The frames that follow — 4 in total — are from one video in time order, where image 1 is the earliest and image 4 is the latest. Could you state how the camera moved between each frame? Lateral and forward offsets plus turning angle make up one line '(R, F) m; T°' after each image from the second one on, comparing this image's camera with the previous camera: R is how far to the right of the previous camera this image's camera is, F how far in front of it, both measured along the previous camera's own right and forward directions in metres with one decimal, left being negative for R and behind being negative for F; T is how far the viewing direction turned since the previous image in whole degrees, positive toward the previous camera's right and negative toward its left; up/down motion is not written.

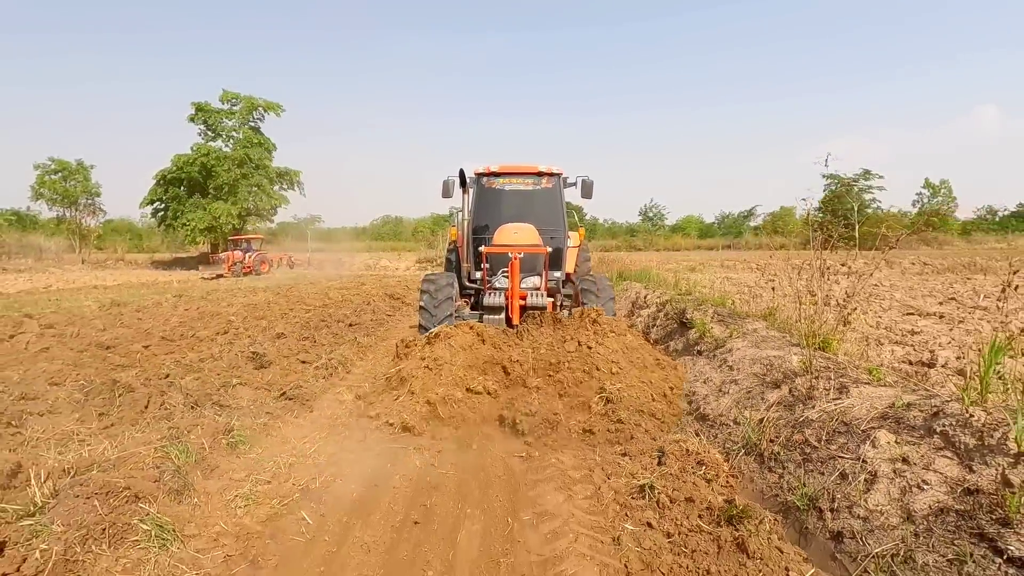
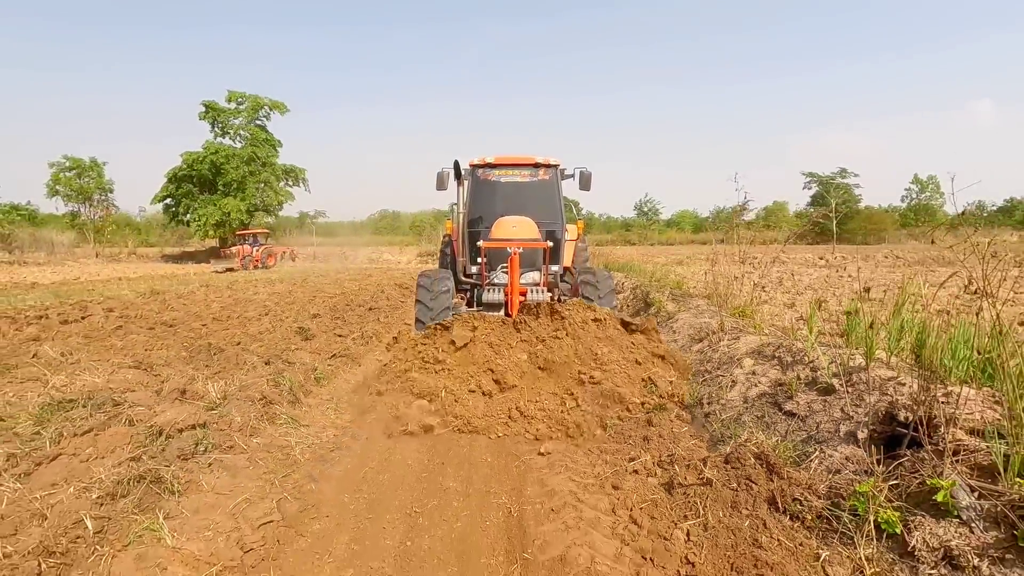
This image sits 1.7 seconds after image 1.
(0.0, -1.5) m; 0°
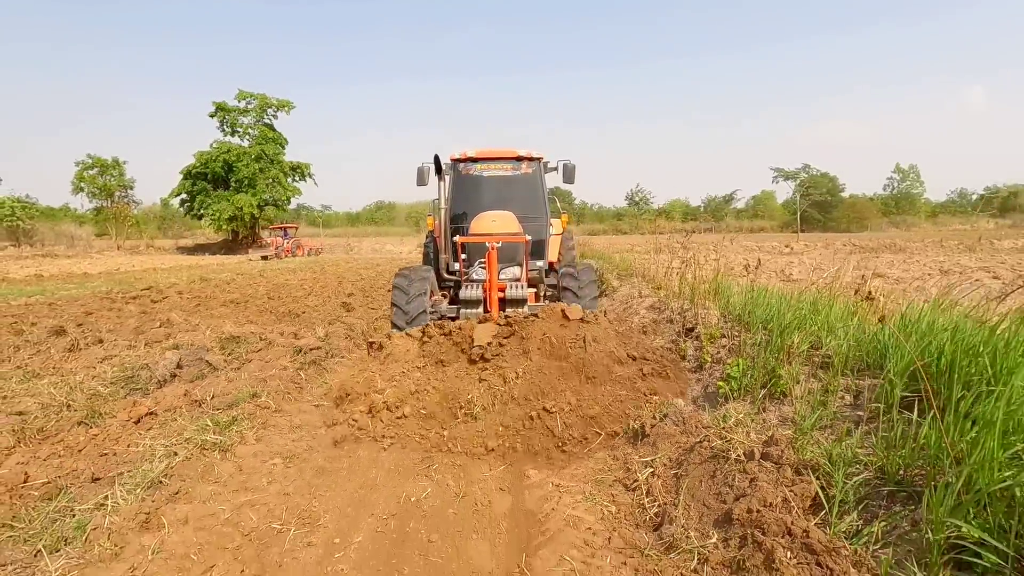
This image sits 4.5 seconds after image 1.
(+0.1, -2.7) m; +1°
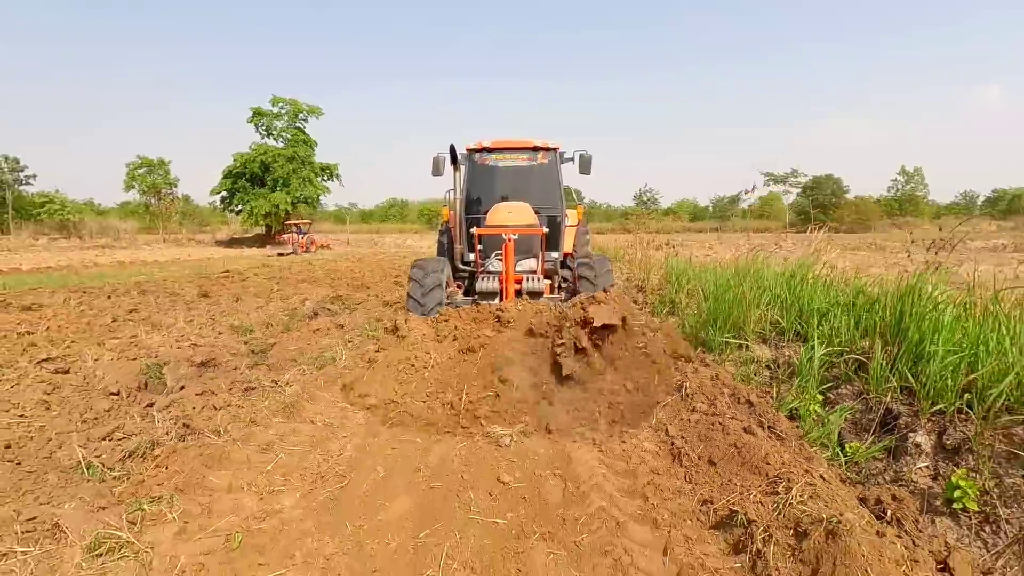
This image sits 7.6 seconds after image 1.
(-0.1, -3.0) m; -1°
